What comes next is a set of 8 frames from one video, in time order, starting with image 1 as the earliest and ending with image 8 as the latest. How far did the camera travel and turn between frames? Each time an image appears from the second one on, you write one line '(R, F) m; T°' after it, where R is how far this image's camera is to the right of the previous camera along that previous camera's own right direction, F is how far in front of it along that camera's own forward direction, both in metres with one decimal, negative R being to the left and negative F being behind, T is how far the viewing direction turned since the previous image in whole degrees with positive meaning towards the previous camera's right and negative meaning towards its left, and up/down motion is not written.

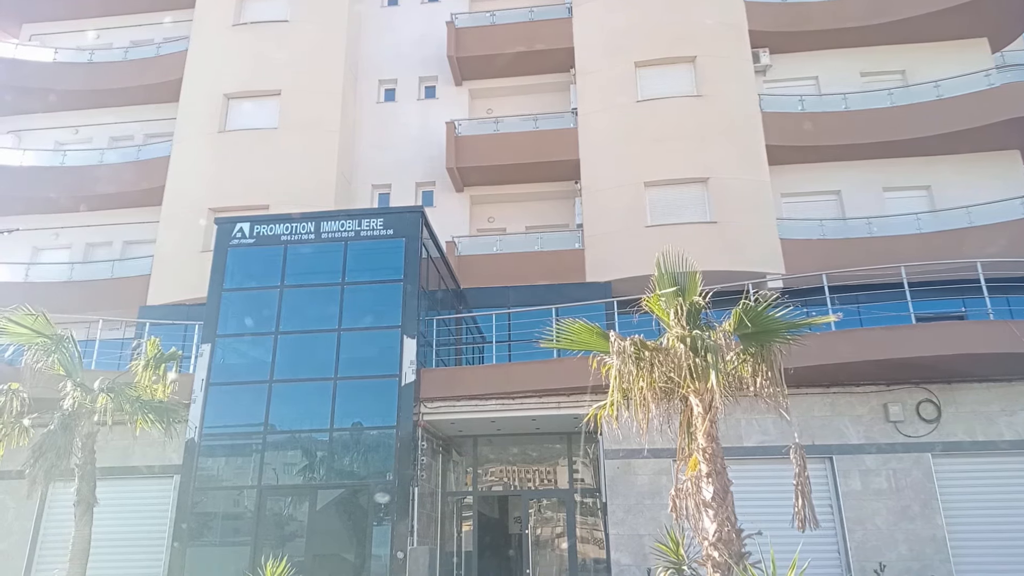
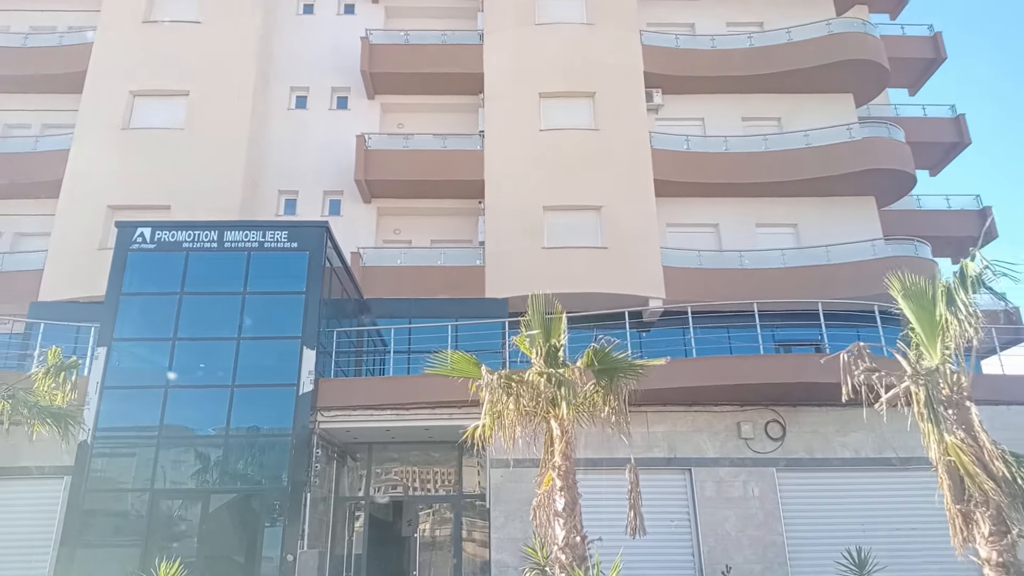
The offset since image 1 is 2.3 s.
(+0.2, -0.7) m; +7°
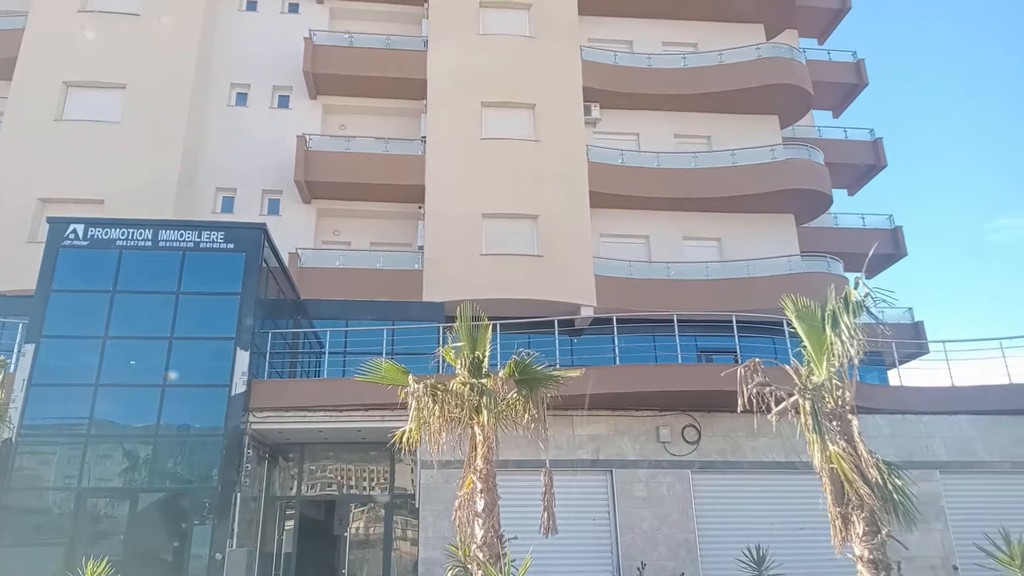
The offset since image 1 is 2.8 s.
(+0.1, -0.4) m; +5°
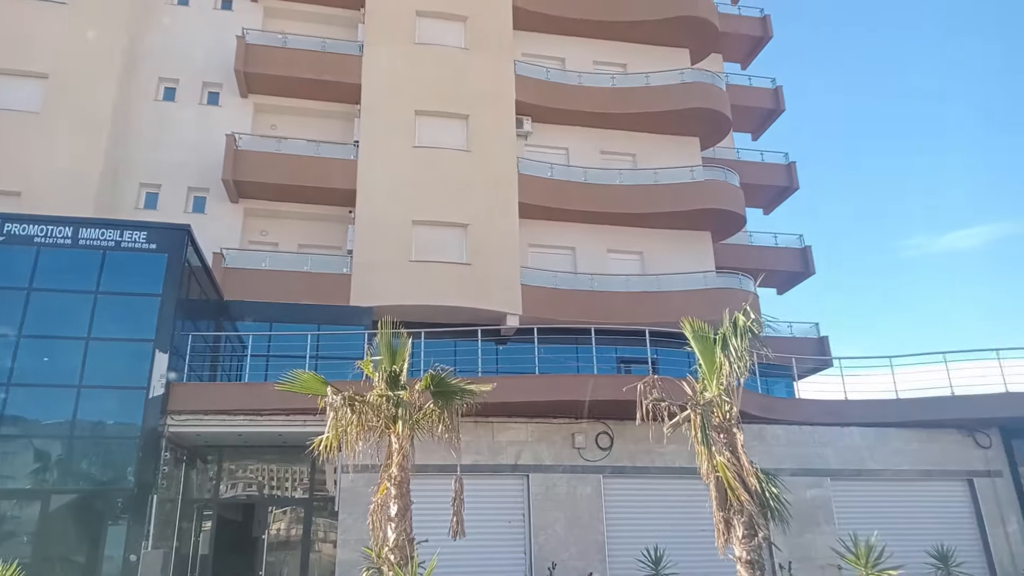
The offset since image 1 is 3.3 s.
(+0.1, -0.4) m; +5°
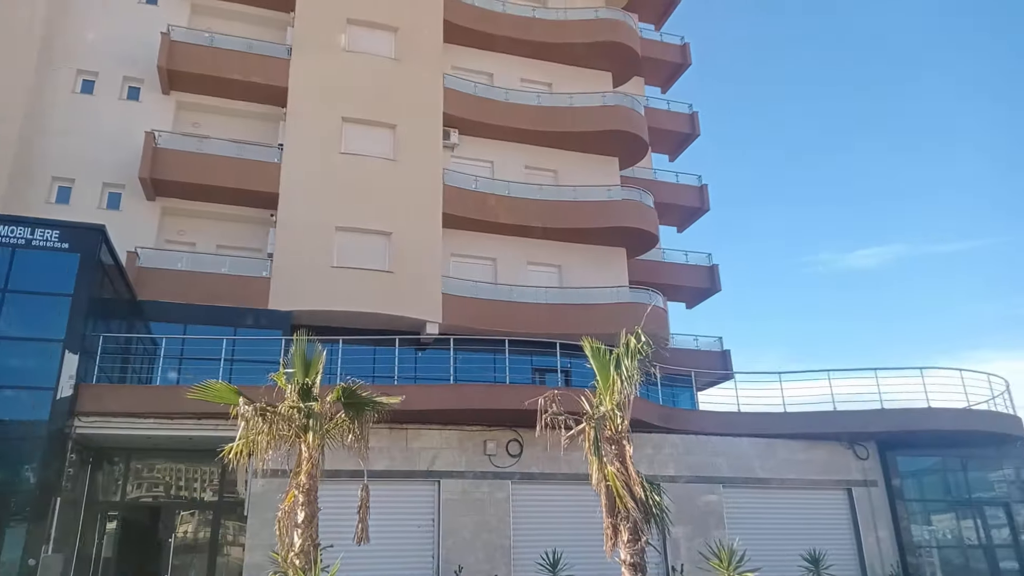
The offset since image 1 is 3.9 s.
(+0.1, -0.5) m; +6°
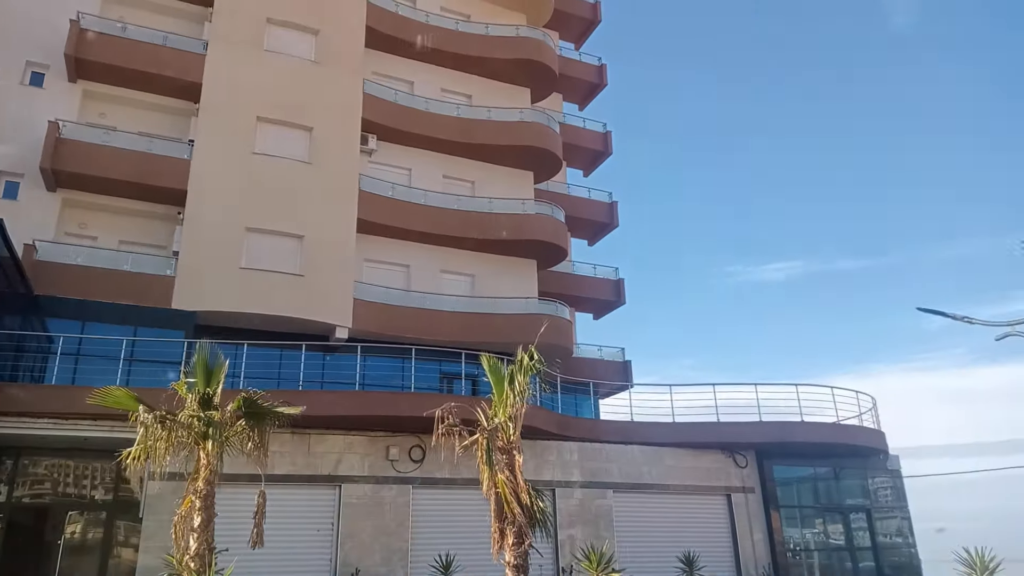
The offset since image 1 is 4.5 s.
(+0.2, -0.5) m; +6°
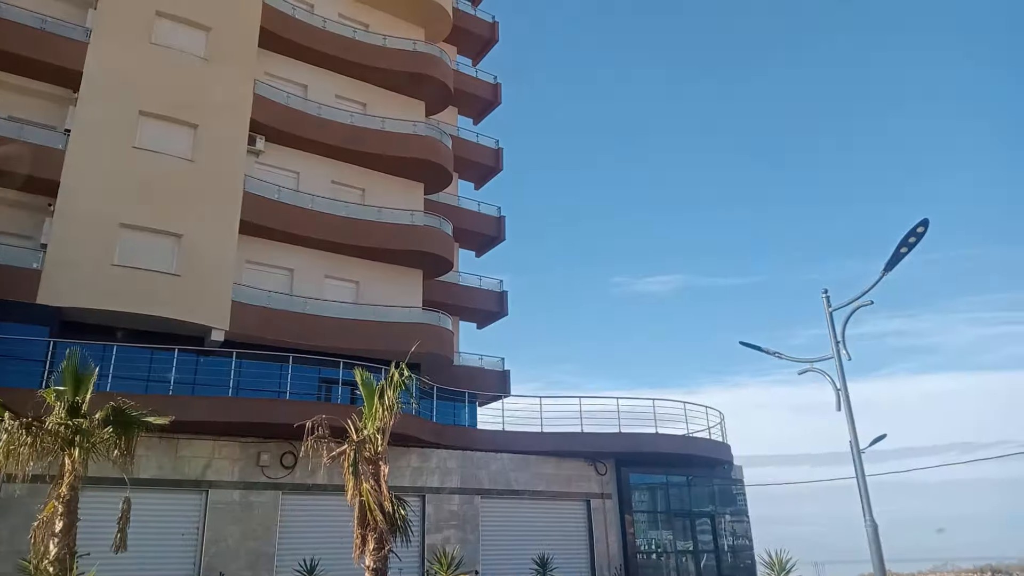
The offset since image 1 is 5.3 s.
(+0.2, -0.7) m; +8°
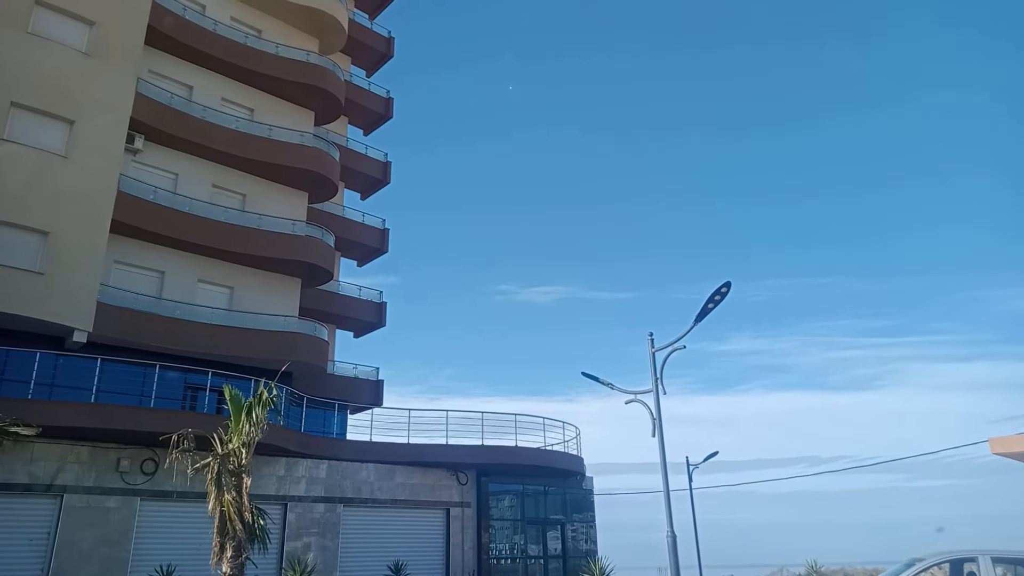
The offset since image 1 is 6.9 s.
(+0.3, -1.0) m; +9°
